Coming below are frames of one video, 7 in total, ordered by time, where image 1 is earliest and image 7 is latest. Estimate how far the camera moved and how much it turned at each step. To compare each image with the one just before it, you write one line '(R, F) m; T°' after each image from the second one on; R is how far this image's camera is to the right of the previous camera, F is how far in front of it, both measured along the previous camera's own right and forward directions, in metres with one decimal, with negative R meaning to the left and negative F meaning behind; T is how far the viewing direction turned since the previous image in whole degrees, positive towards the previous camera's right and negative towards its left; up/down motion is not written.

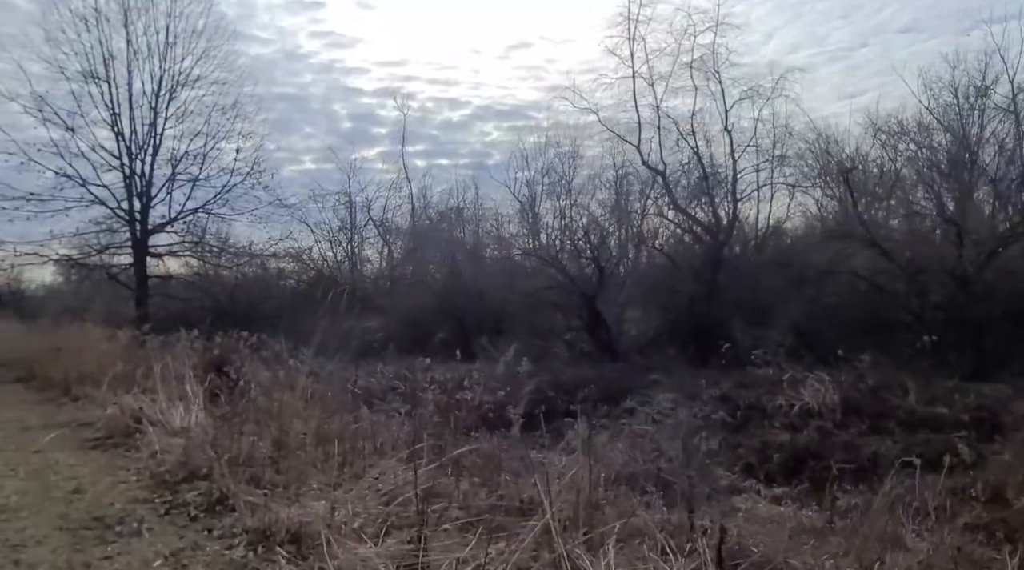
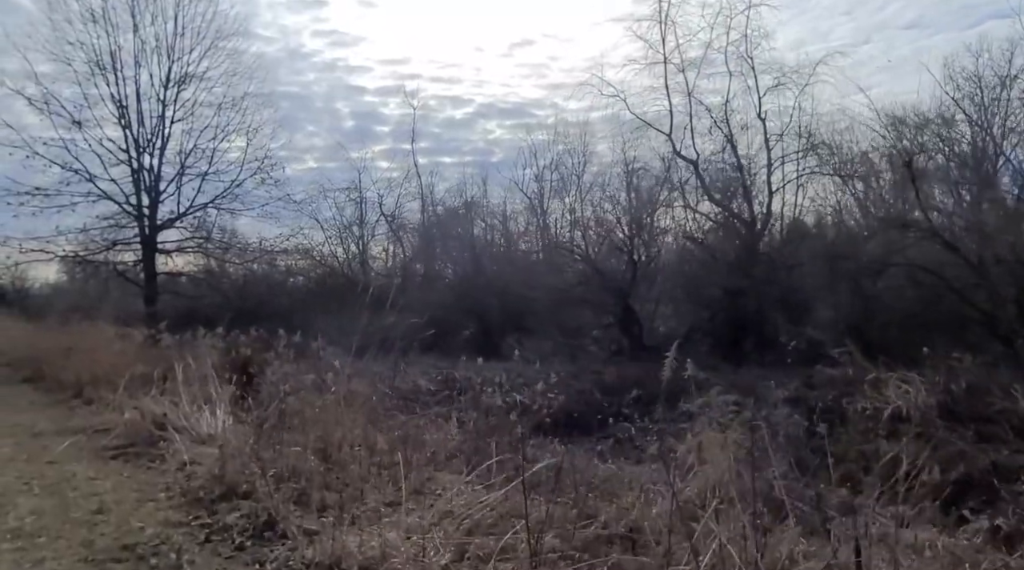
(-0.7, +0.9) m; 0°
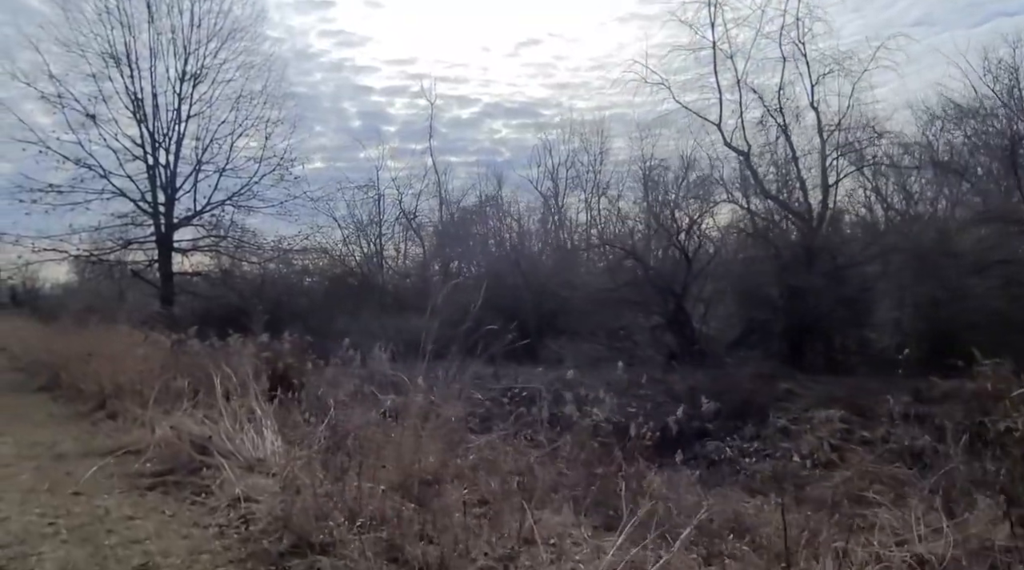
(-0.9, +1.2) m; -1°
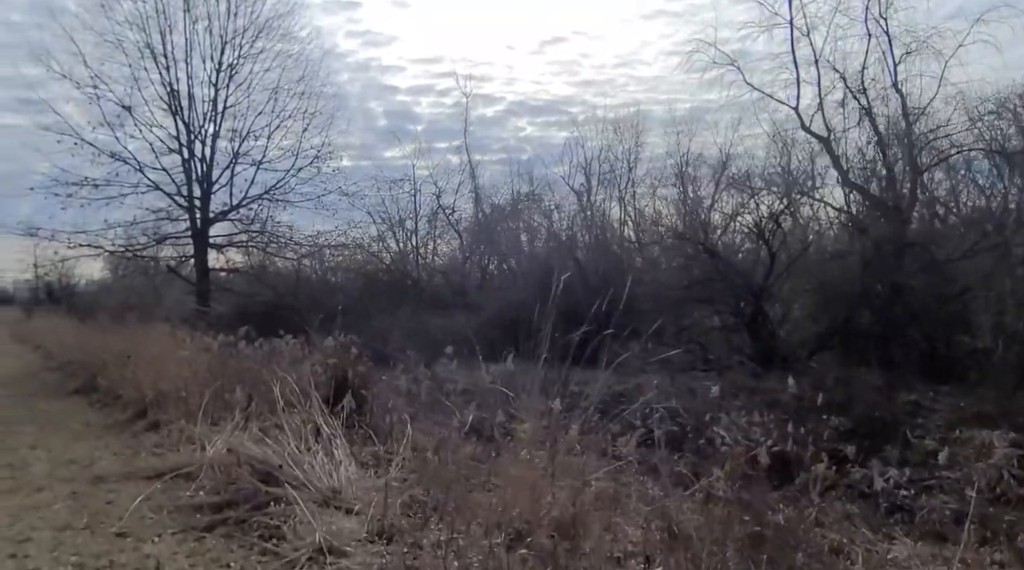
(-0.9, +1.4) m; -2°
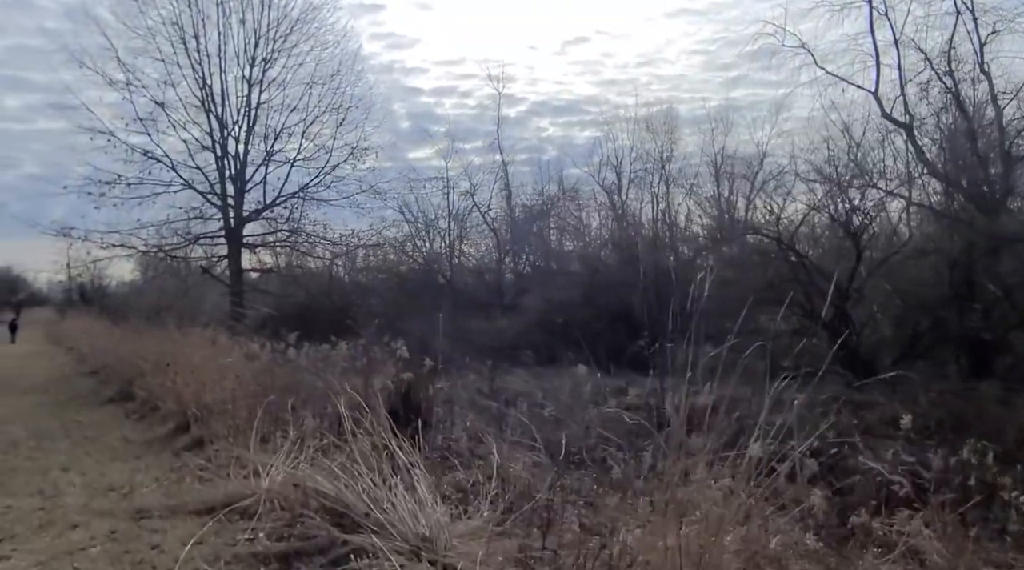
(-0.8, +1.2) m; -2°
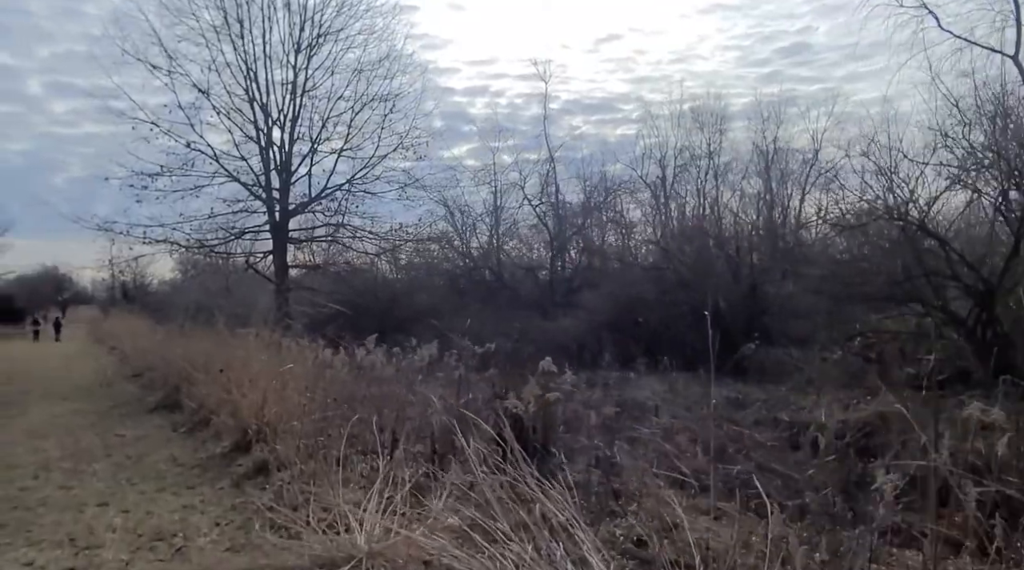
(-1.1, +1.9) m; -3°
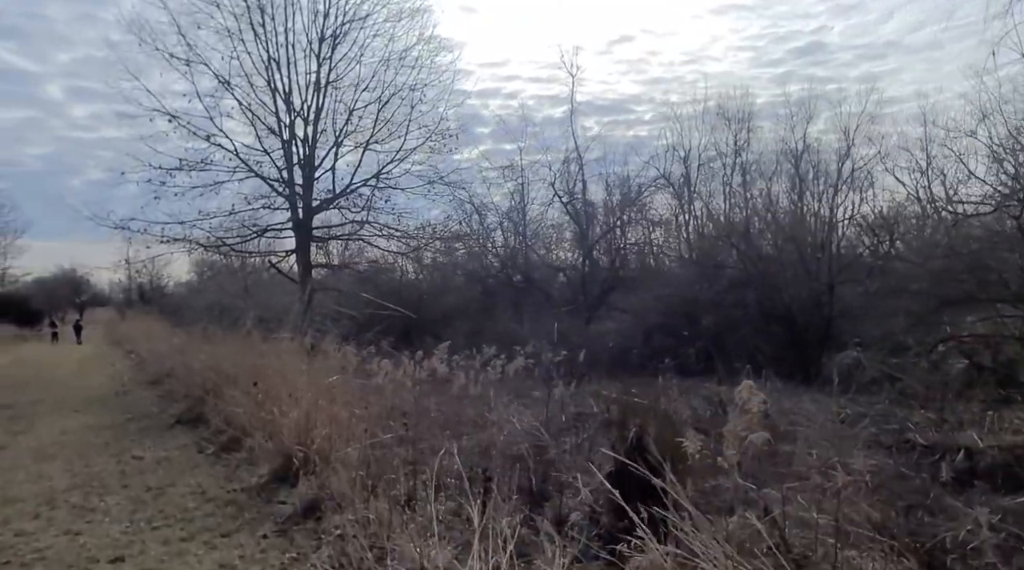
(-0.9, +1.6) m; -1°
